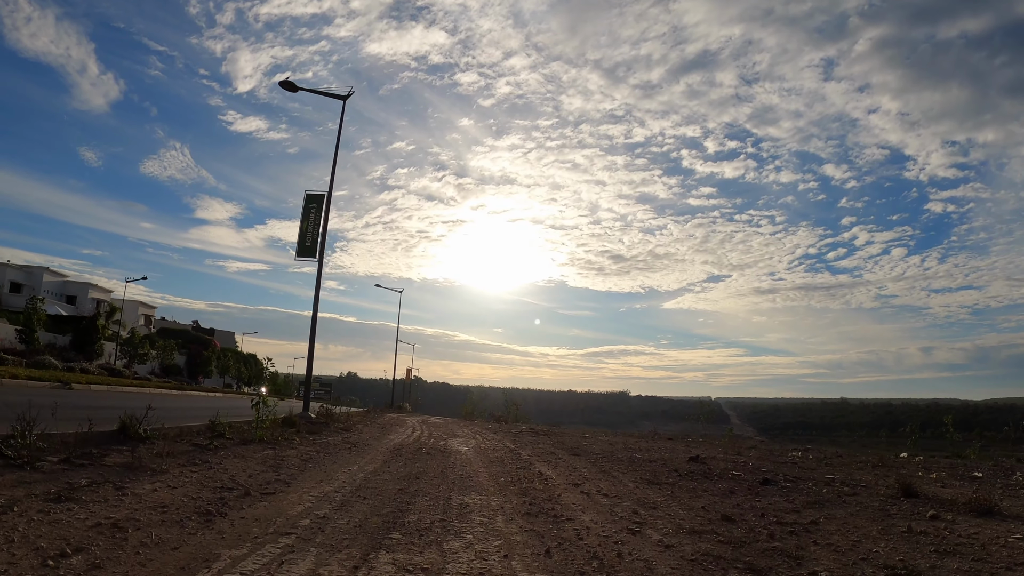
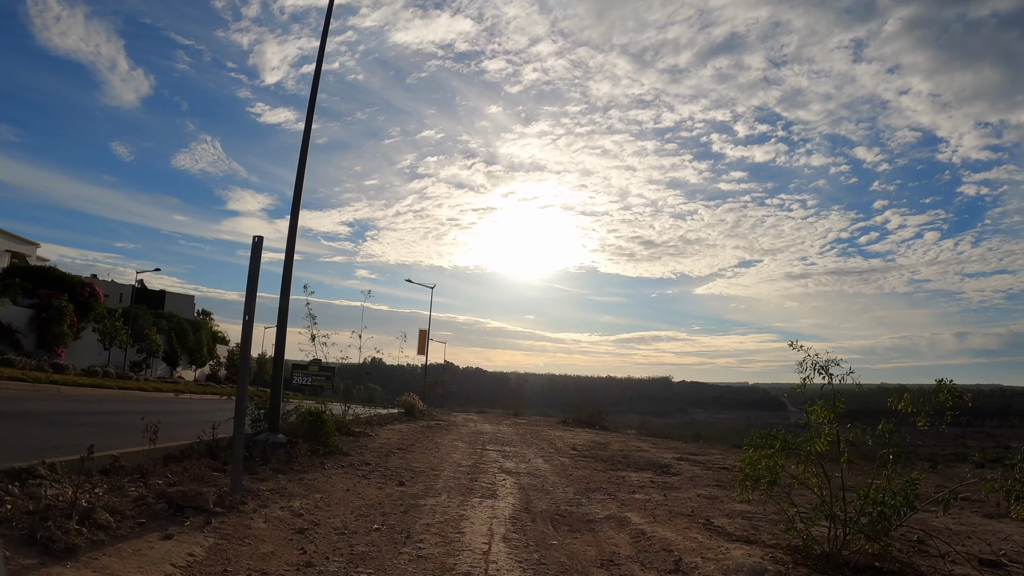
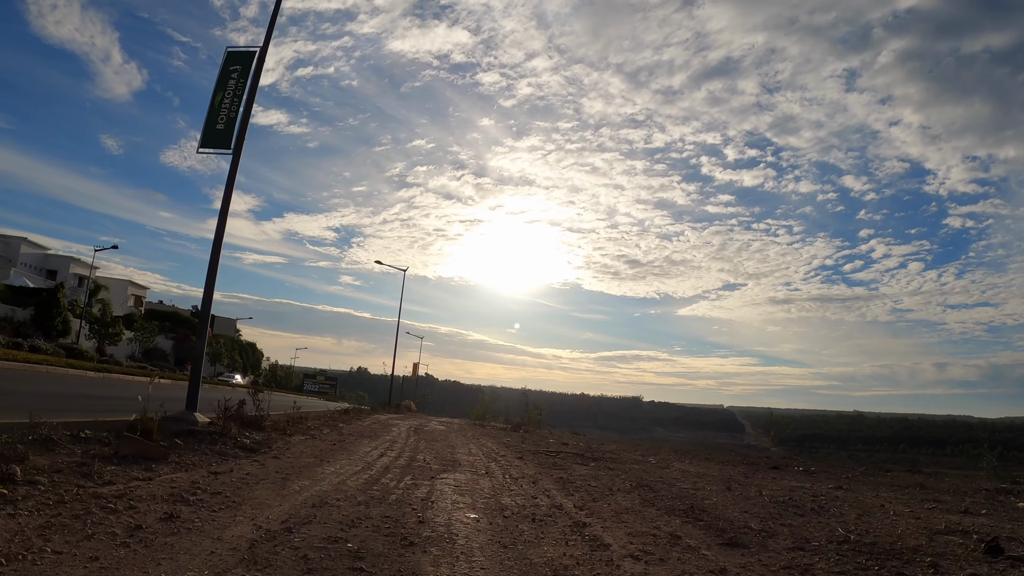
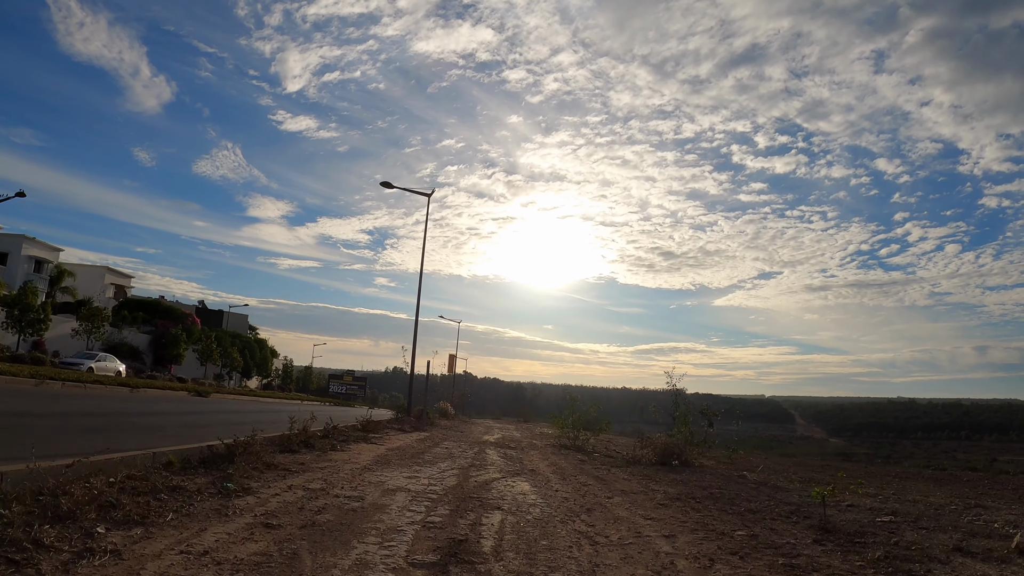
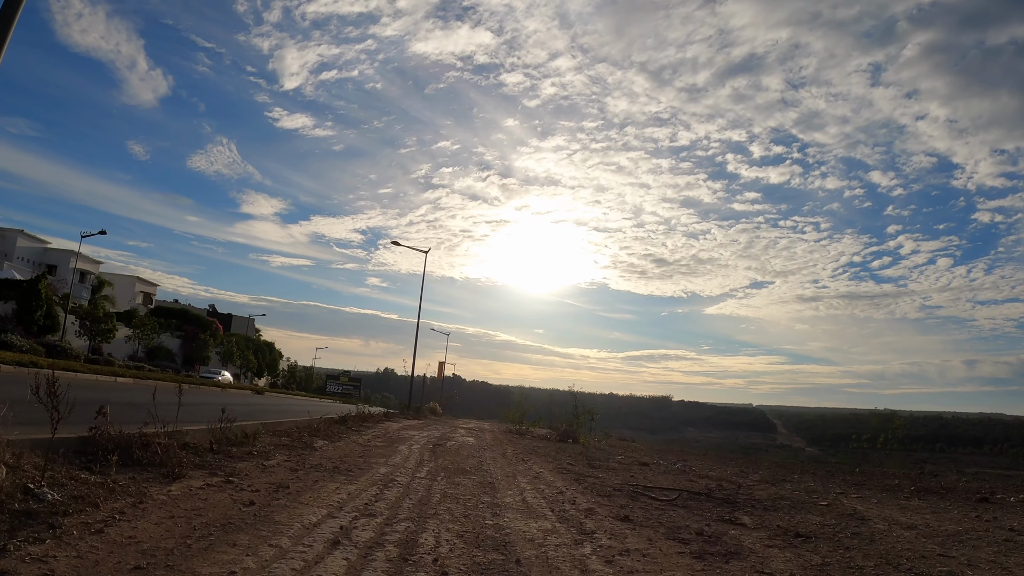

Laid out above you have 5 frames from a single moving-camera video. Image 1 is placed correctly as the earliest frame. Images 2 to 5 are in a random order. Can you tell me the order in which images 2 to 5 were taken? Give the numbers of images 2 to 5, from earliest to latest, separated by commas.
3, 5, 4, 2
